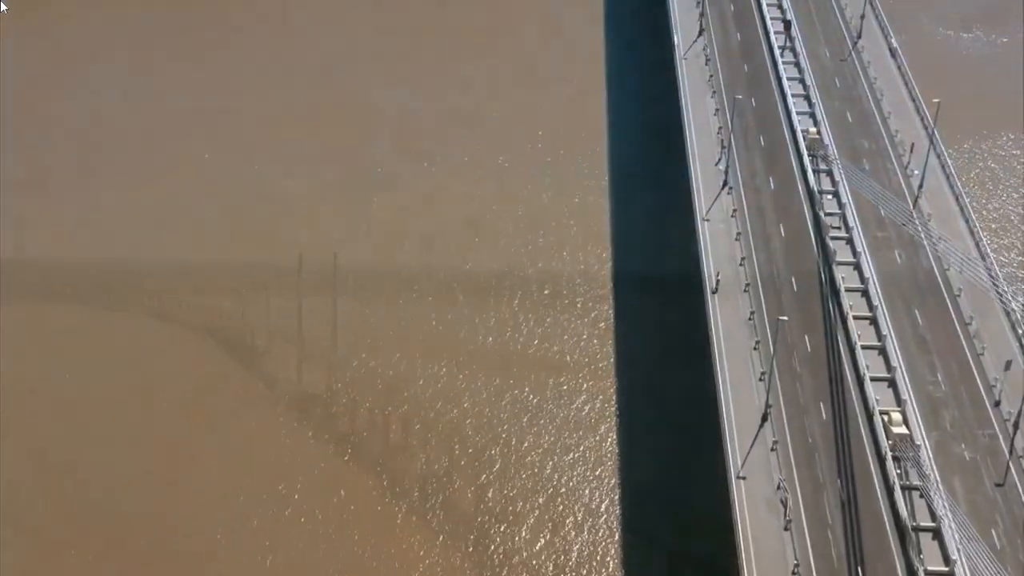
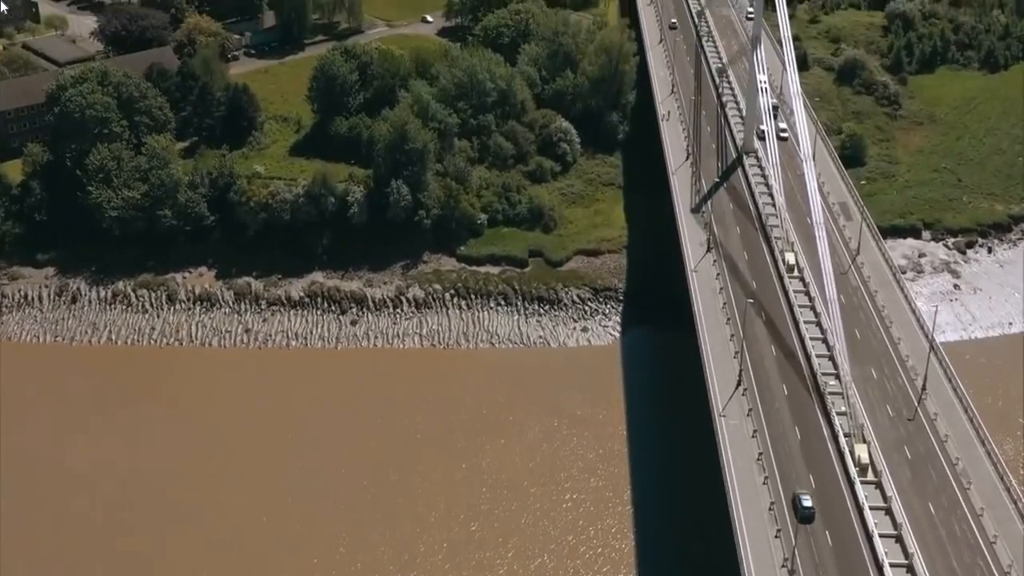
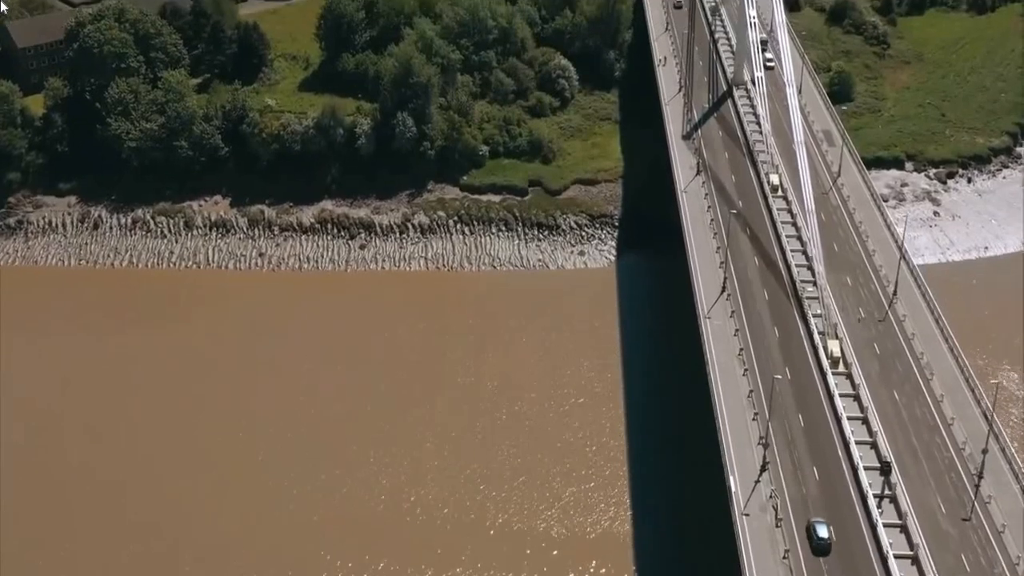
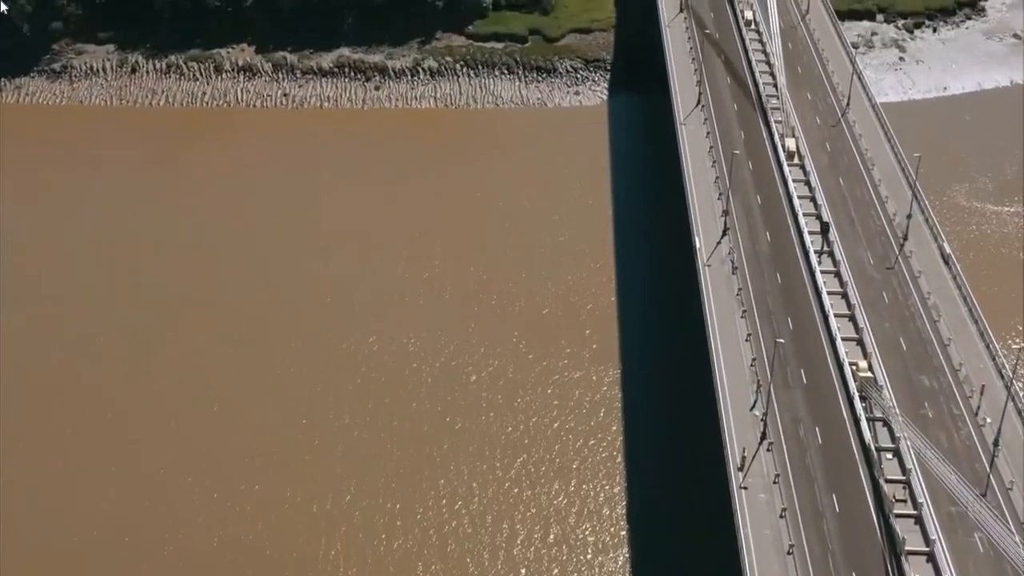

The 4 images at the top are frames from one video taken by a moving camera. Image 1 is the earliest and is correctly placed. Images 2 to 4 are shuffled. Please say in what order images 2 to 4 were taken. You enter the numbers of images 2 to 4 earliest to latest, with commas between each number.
4, 3, 2
